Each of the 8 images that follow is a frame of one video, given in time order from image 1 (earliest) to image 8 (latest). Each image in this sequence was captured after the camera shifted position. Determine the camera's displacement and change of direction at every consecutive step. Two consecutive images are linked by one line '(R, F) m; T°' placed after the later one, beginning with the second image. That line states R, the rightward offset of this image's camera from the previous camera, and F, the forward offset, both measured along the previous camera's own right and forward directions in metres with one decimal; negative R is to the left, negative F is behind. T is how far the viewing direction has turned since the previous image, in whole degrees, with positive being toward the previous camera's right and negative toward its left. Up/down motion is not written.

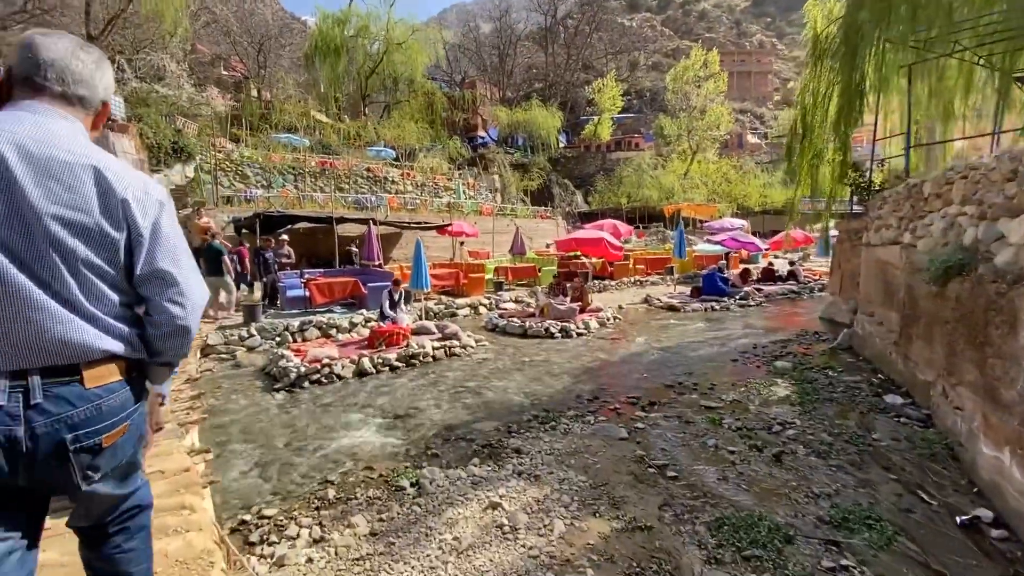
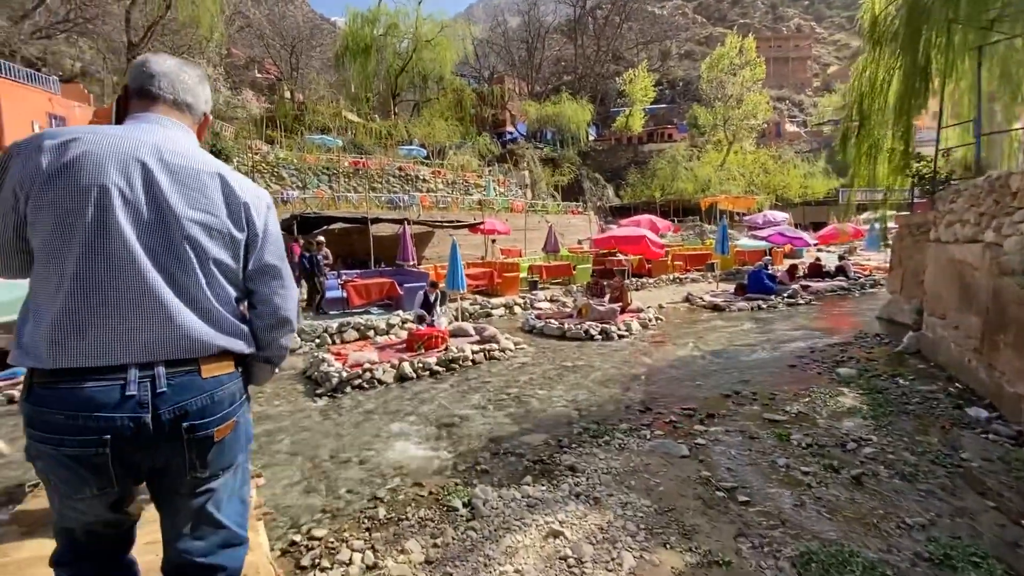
(-0.2, +0.2) m; -3°
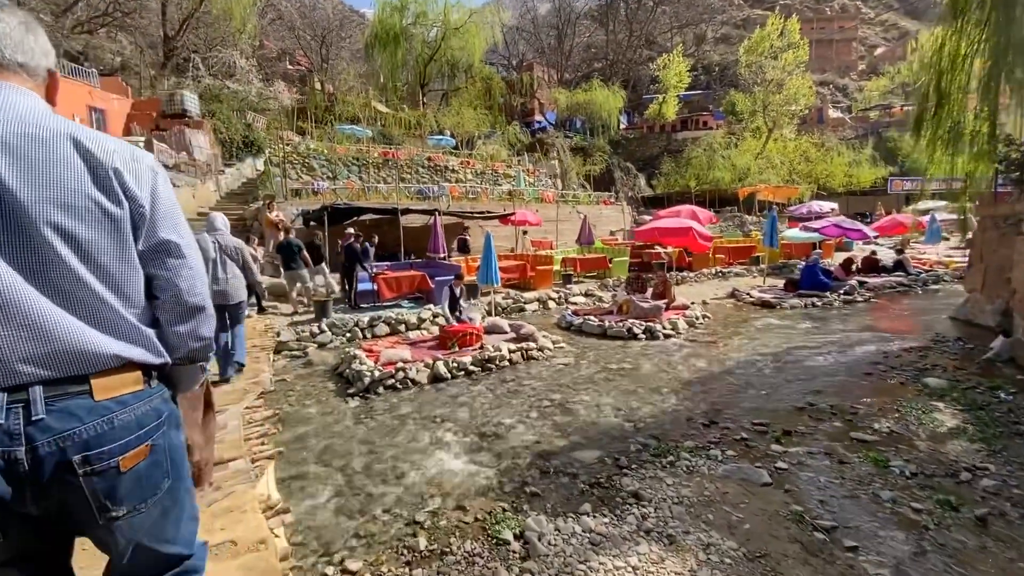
(-0.2, +0.5) m; -3°
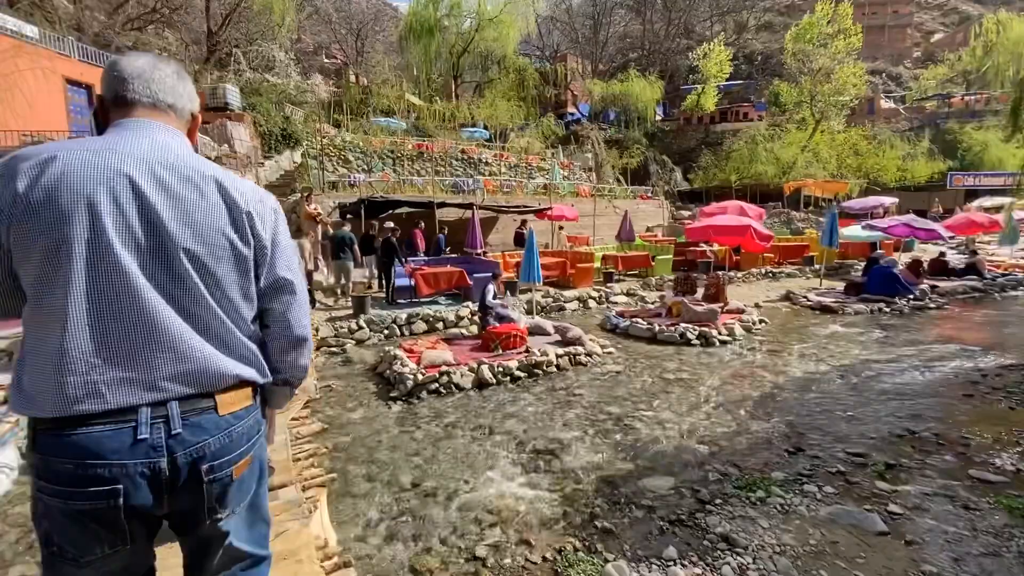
(-0.3, +0.4) m; -3°
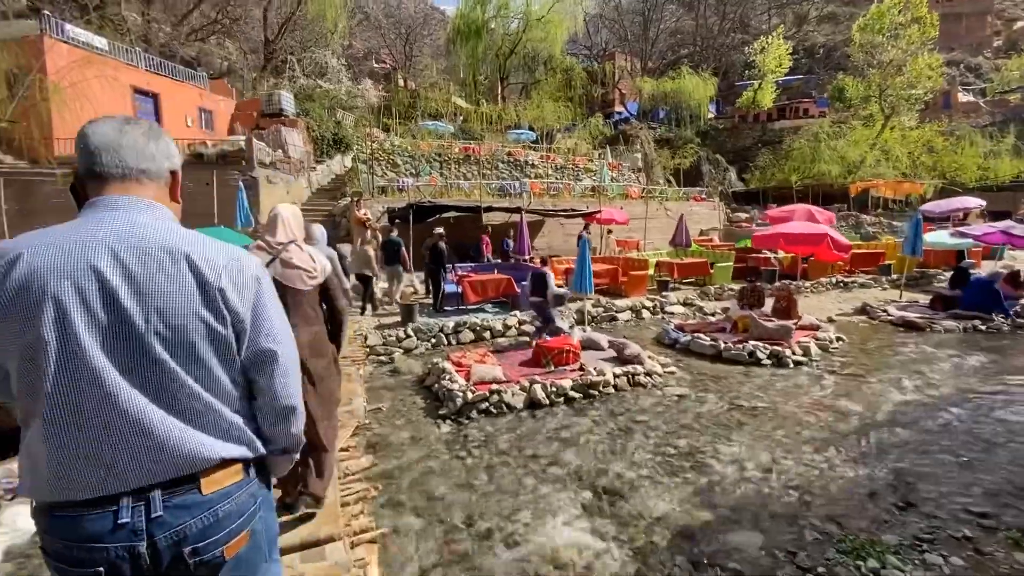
(-0.2, +0.4) m; -5°
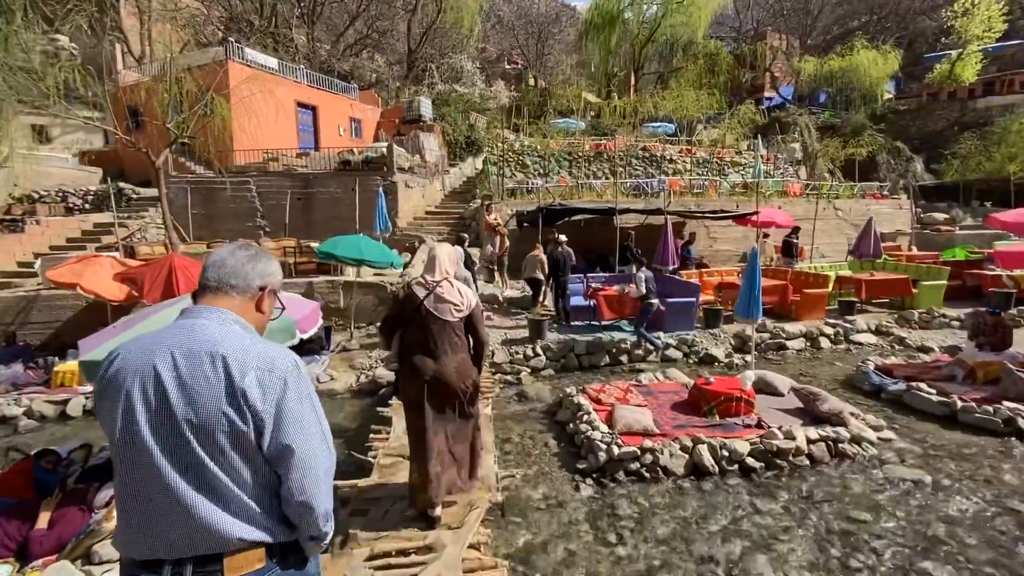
(-0.4, +1.1) m; -14°
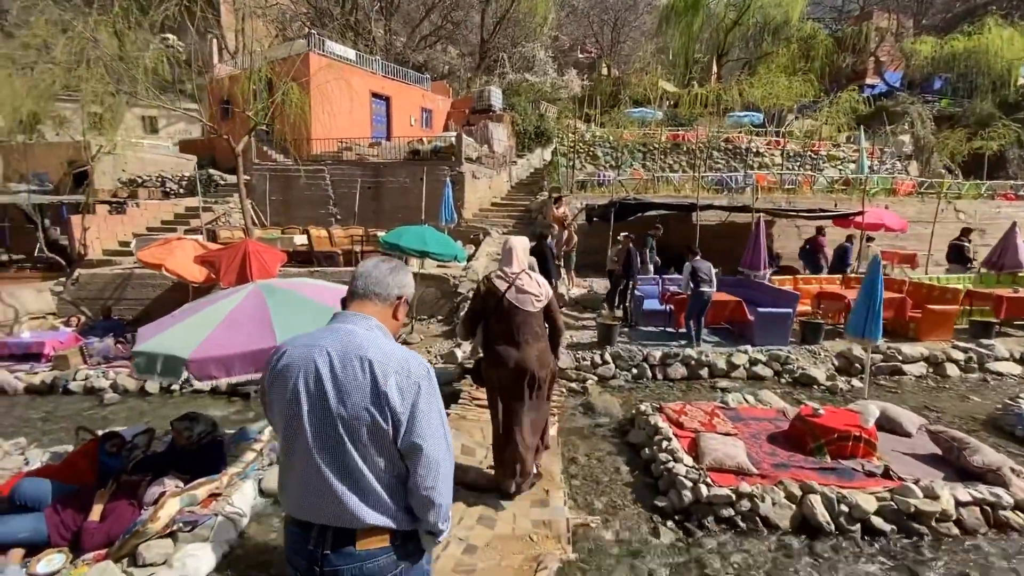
(-0.2, +0.7) m; -7°
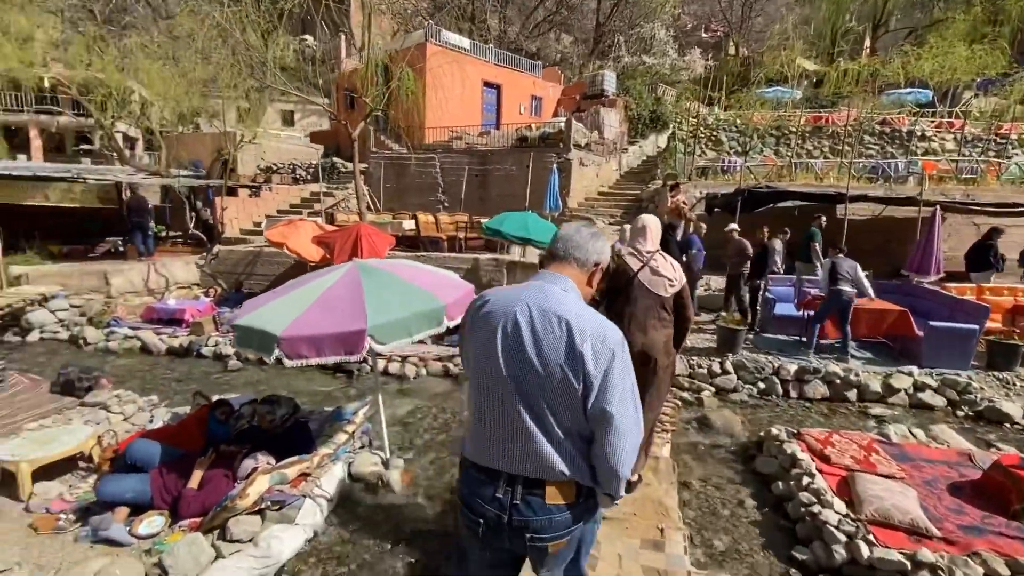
(-0.1, +0.6) m; -11°
